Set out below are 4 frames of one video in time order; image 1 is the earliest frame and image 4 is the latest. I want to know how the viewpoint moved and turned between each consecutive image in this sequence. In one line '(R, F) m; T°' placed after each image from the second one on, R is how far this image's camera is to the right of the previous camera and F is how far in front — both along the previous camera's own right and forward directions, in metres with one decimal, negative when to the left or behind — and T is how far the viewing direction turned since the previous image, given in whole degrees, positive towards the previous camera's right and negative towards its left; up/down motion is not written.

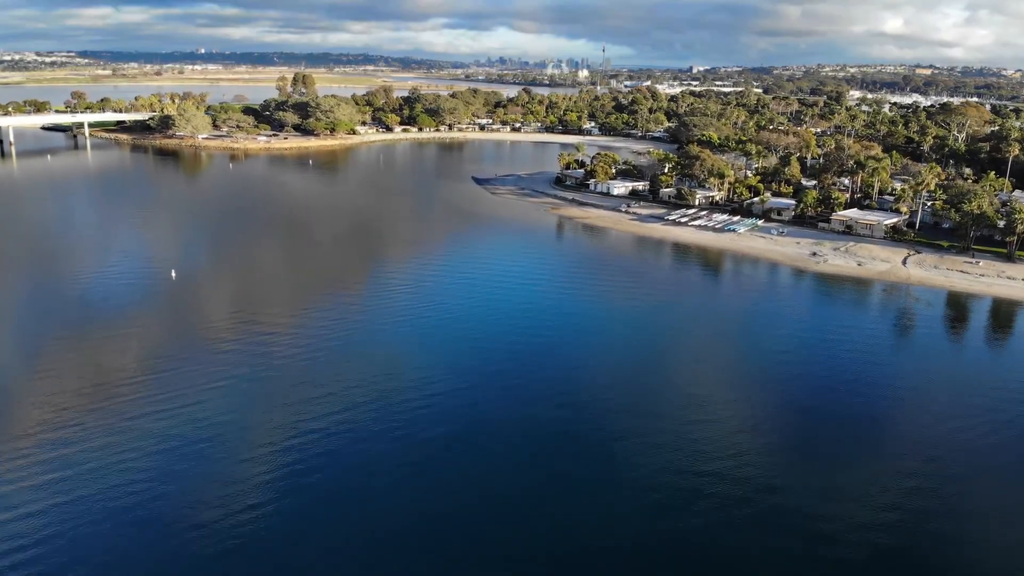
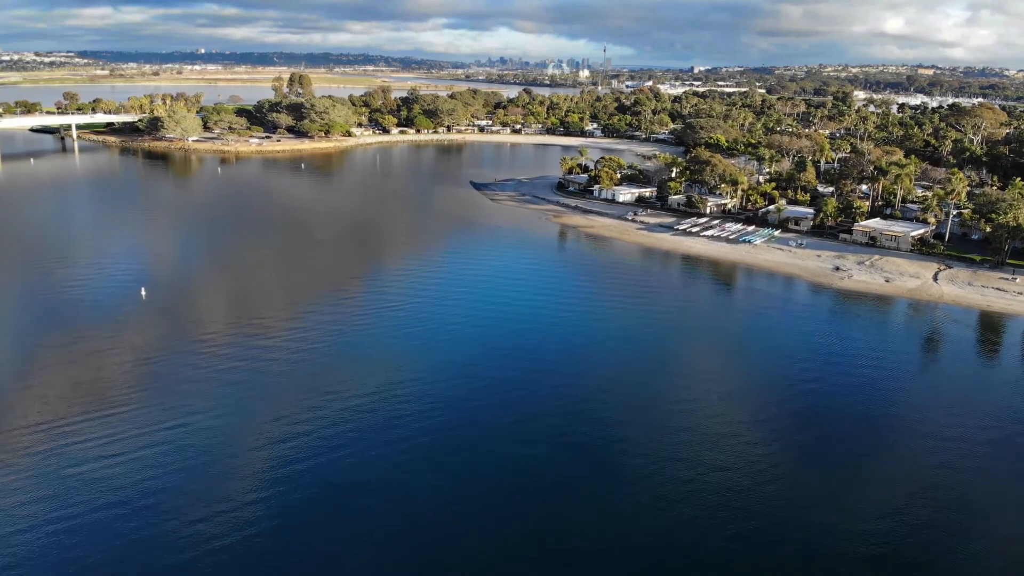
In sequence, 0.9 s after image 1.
(0.0, +2.5) m; 0°
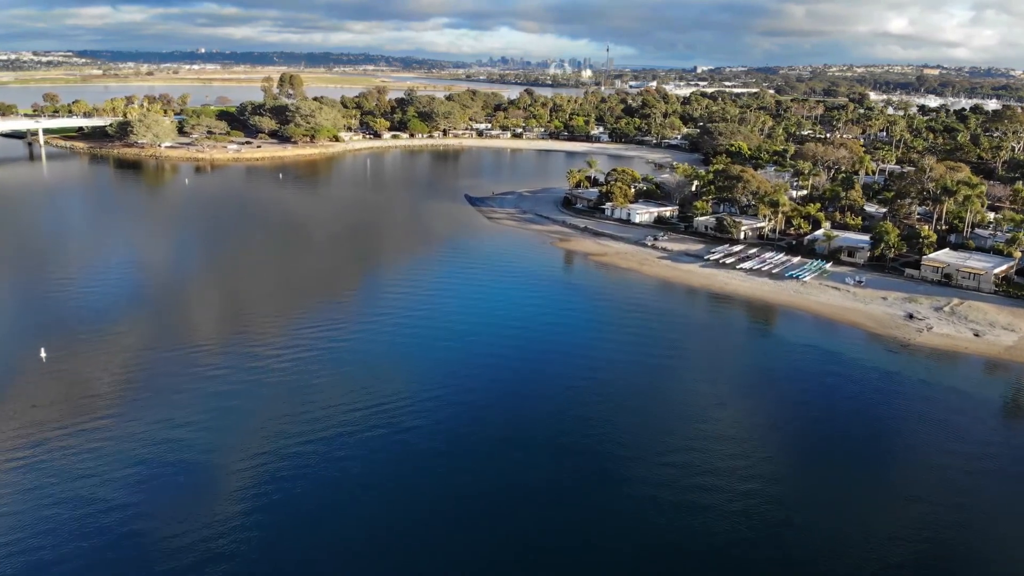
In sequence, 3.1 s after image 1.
(+0.1, +6.2) m; 0°
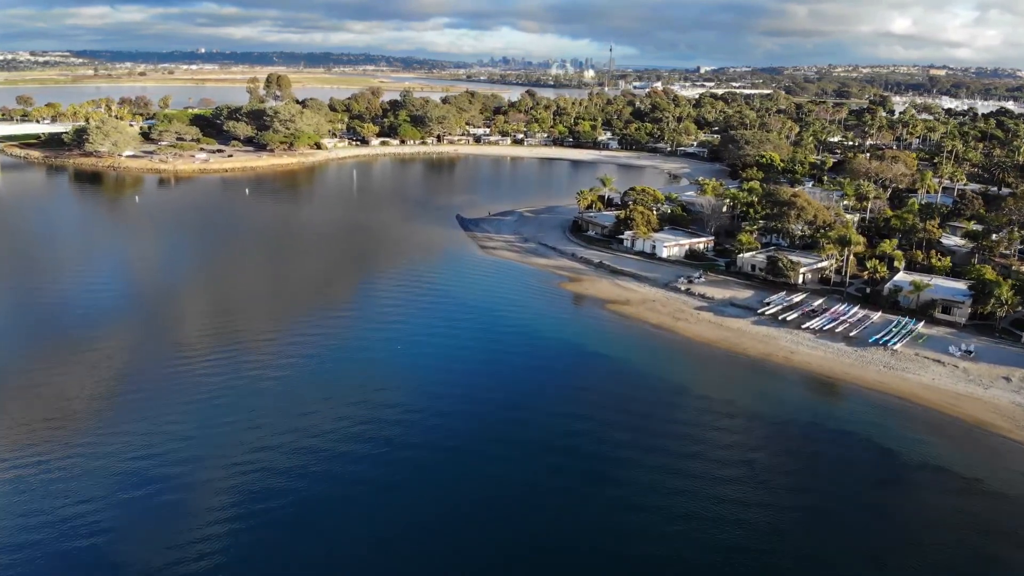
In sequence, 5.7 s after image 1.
(+0.1, +7.2) m; 0°
